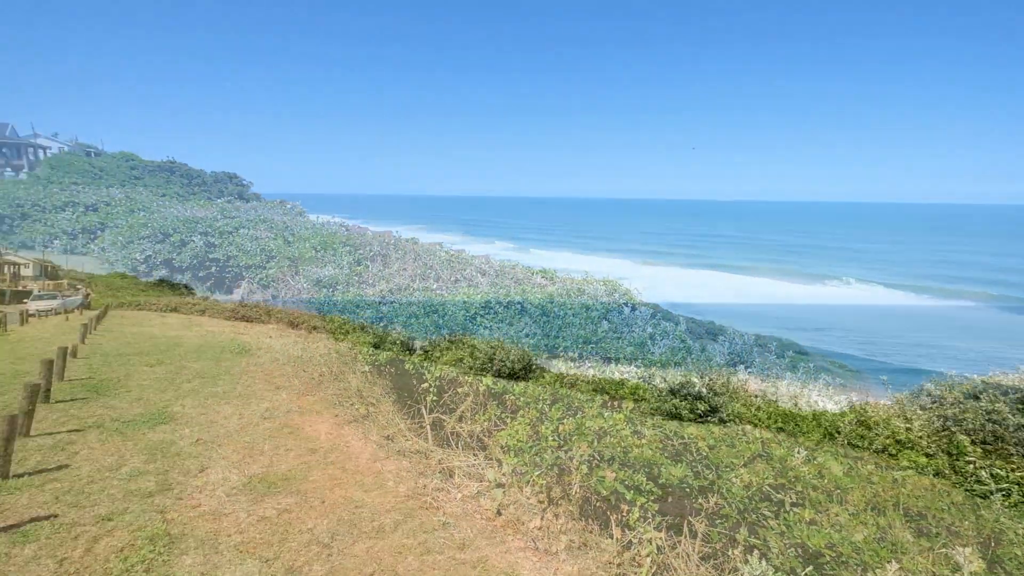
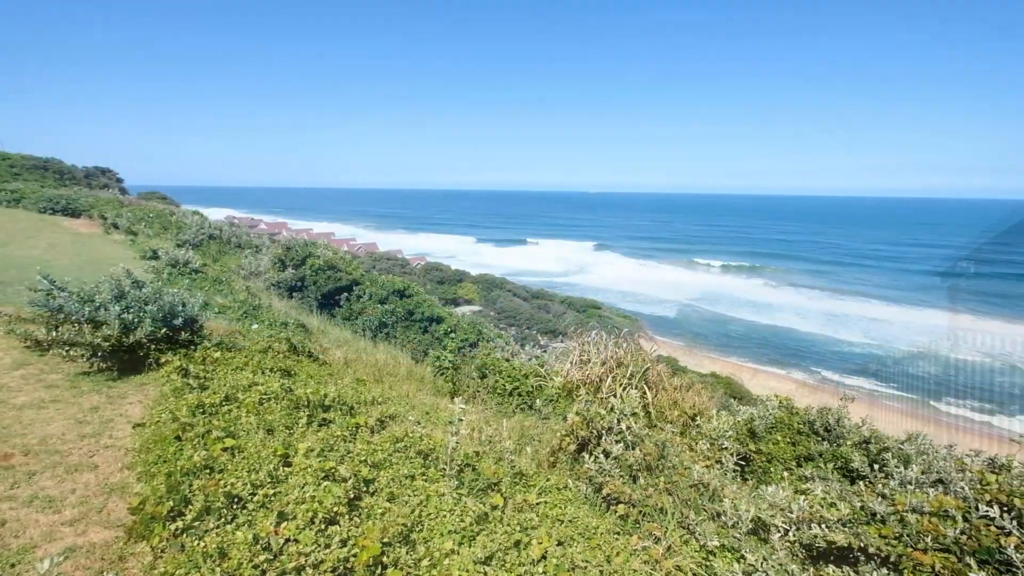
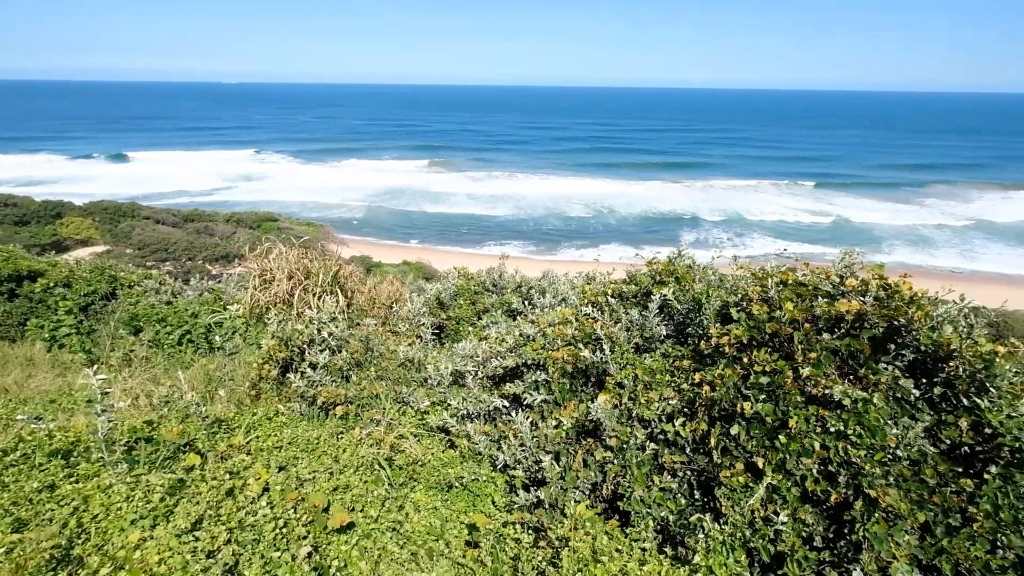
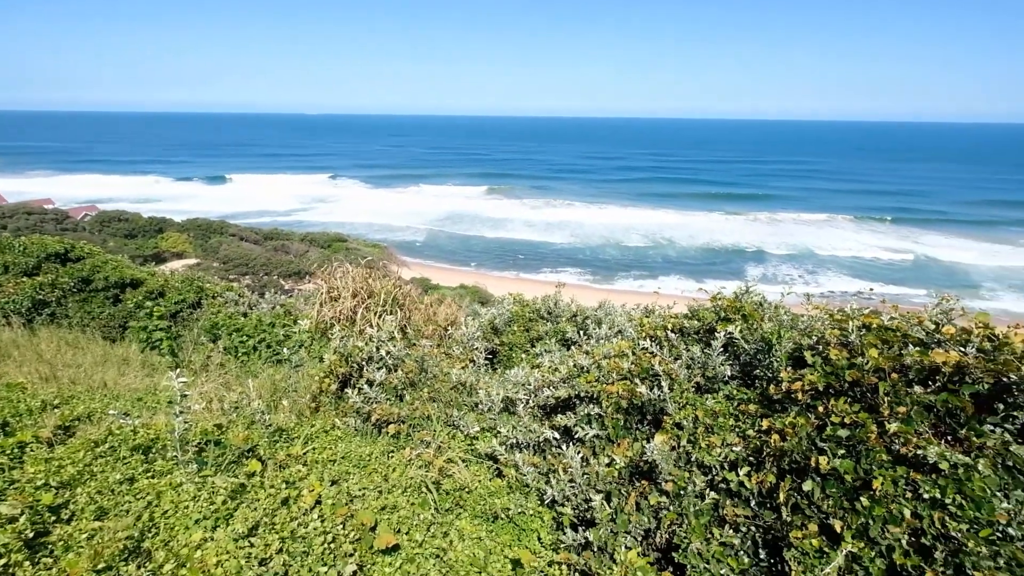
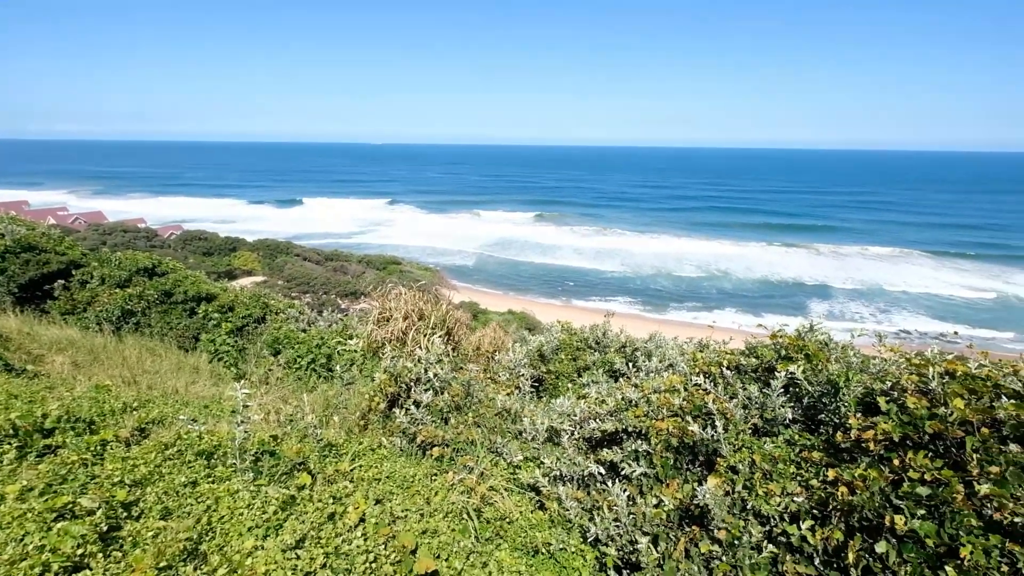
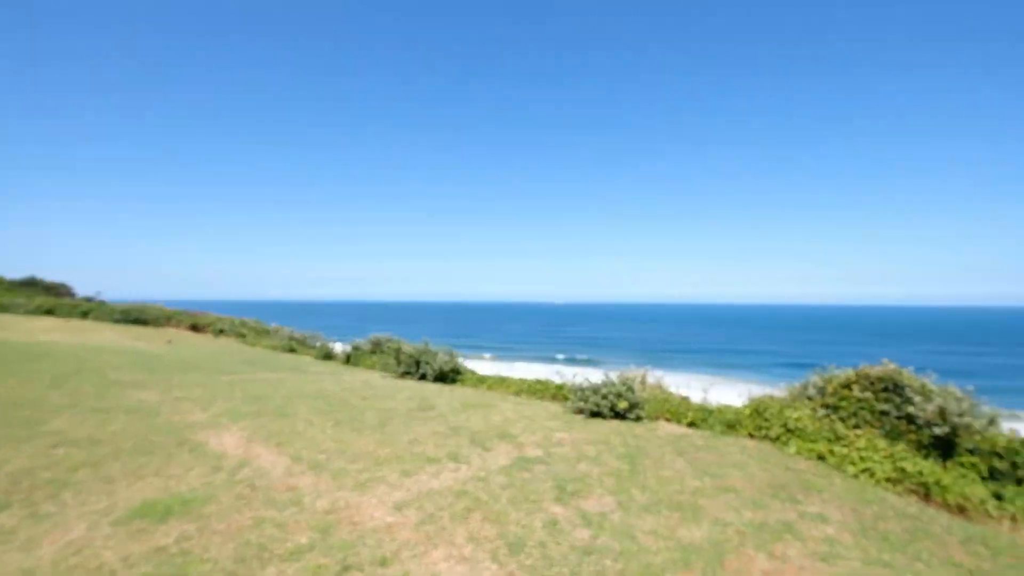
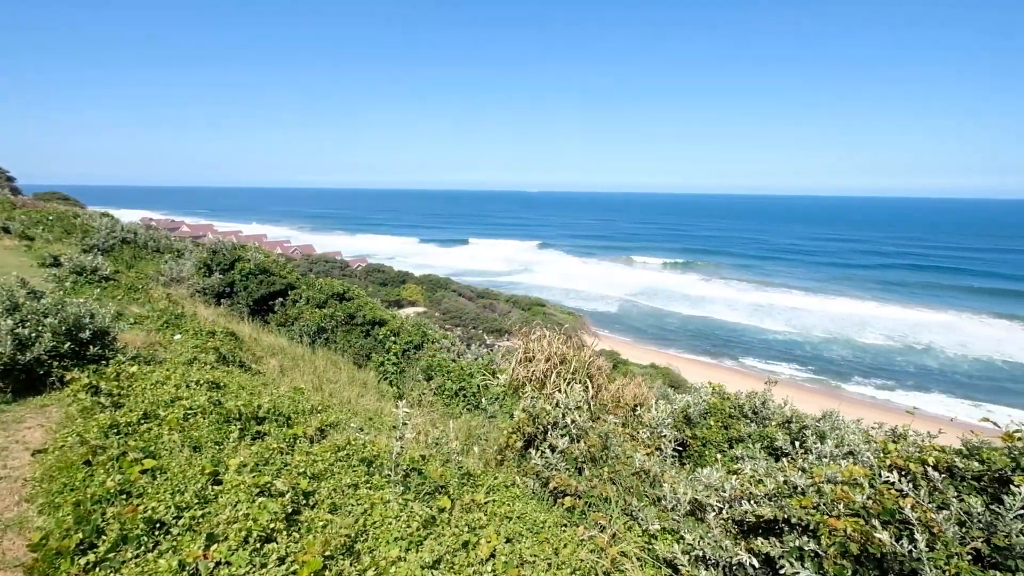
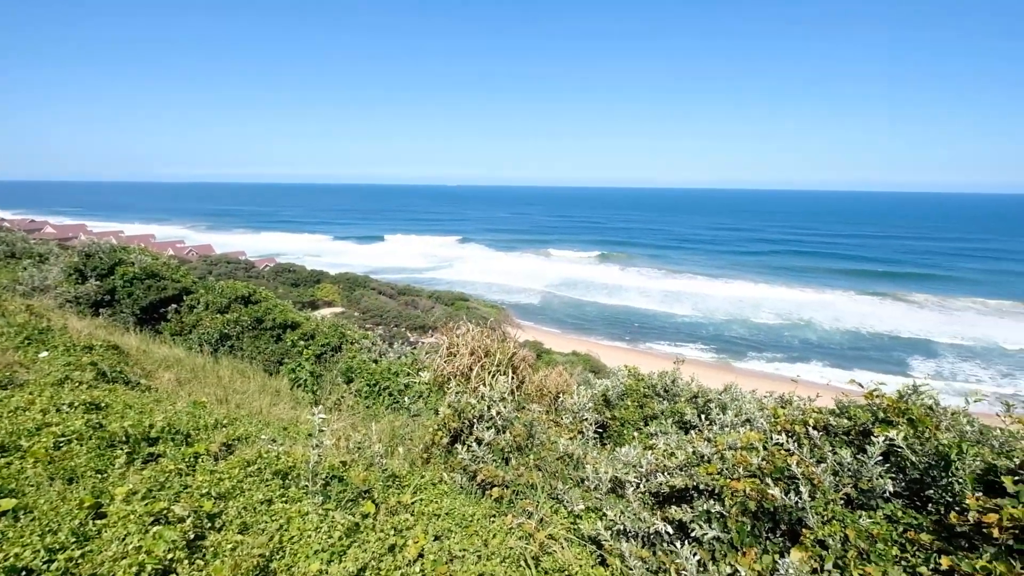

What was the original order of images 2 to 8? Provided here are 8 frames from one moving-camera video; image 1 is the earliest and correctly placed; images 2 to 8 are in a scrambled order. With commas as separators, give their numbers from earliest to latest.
6, 2, 7, 8, 5, 4, 3
